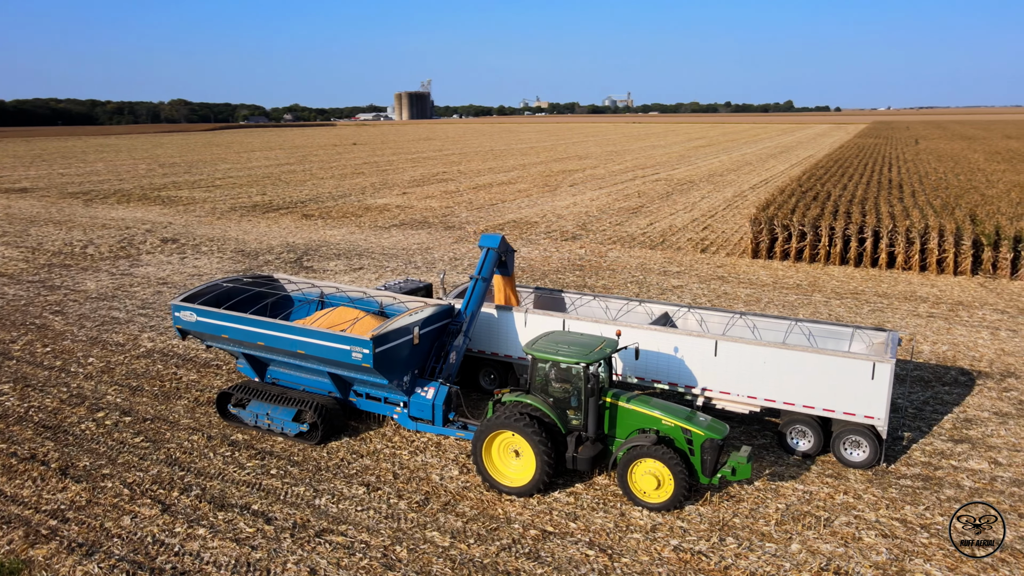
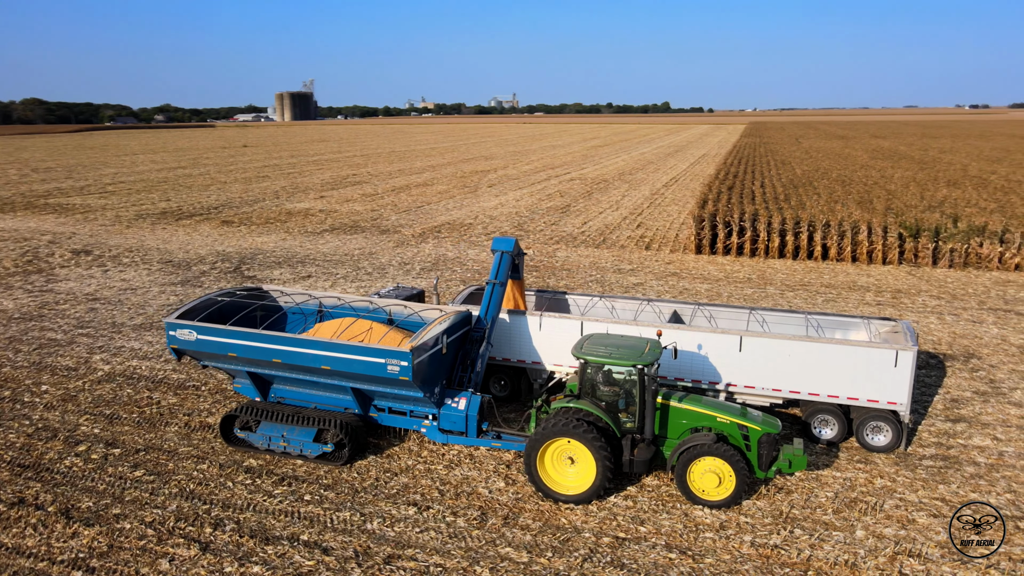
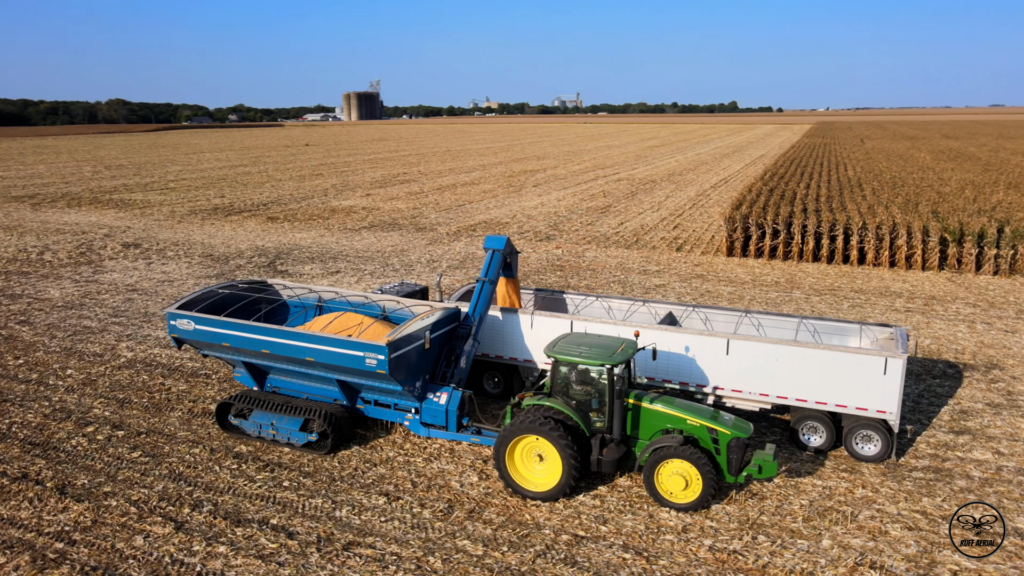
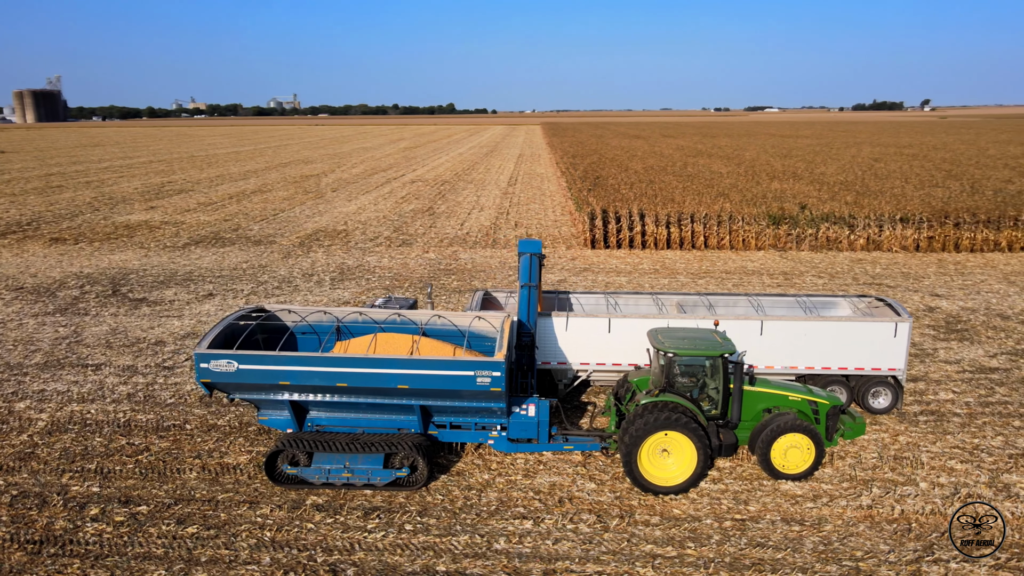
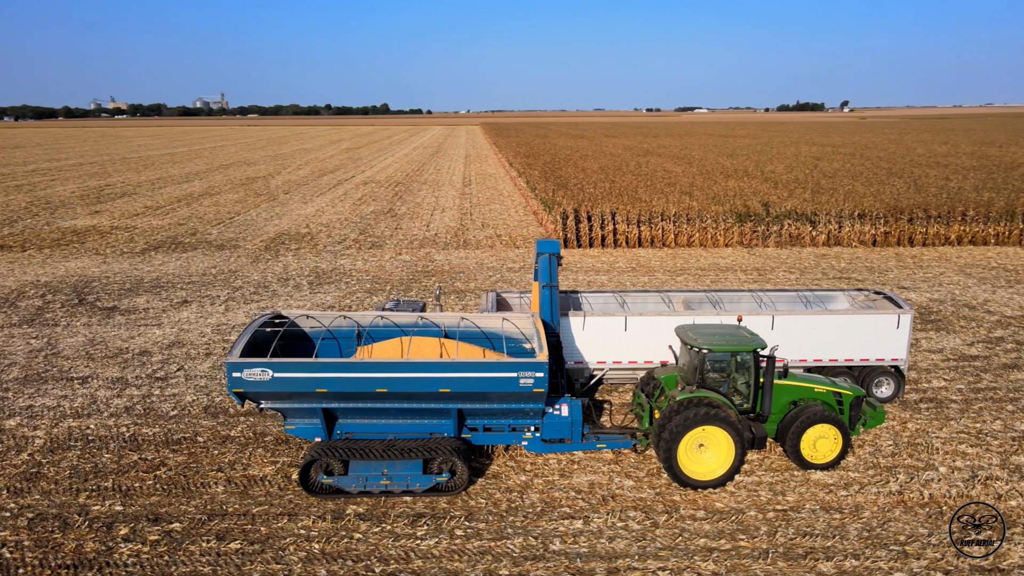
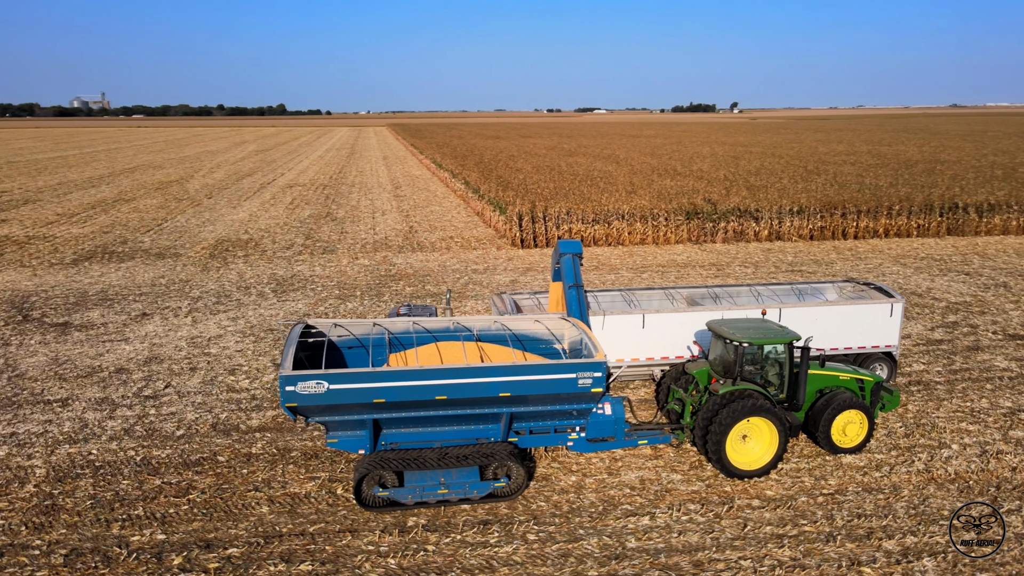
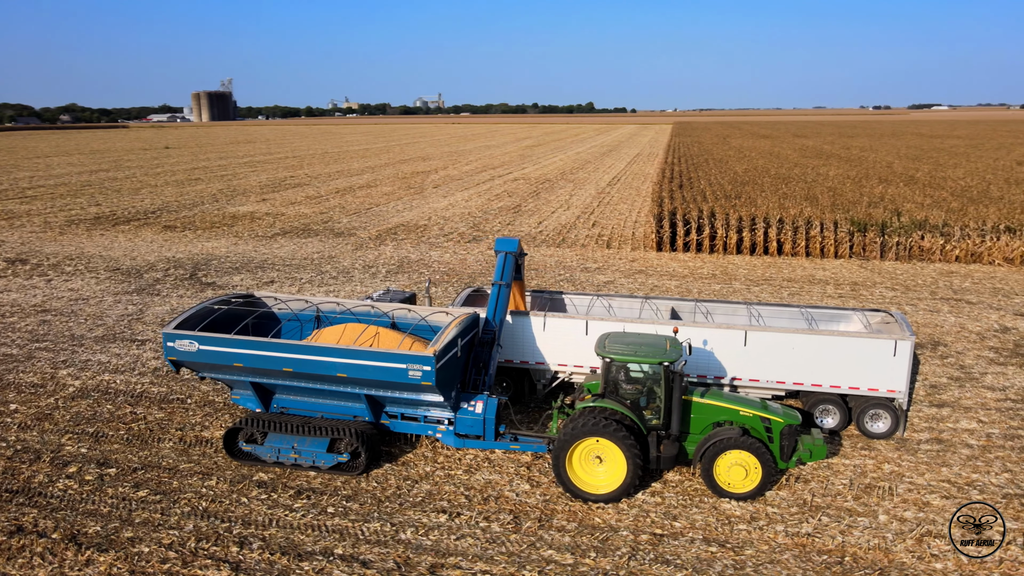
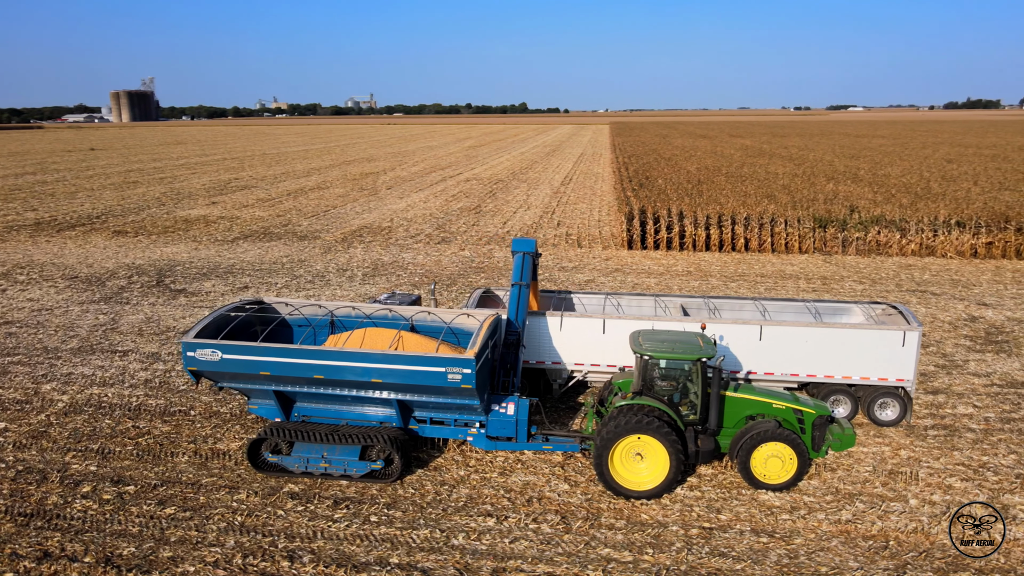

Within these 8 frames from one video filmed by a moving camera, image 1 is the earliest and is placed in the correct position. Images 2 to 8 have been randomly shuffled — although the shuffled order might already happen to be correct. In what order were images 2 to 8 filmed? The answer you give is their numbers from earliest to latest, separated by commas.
3, 2, 7, 8, 4, 5, 6
